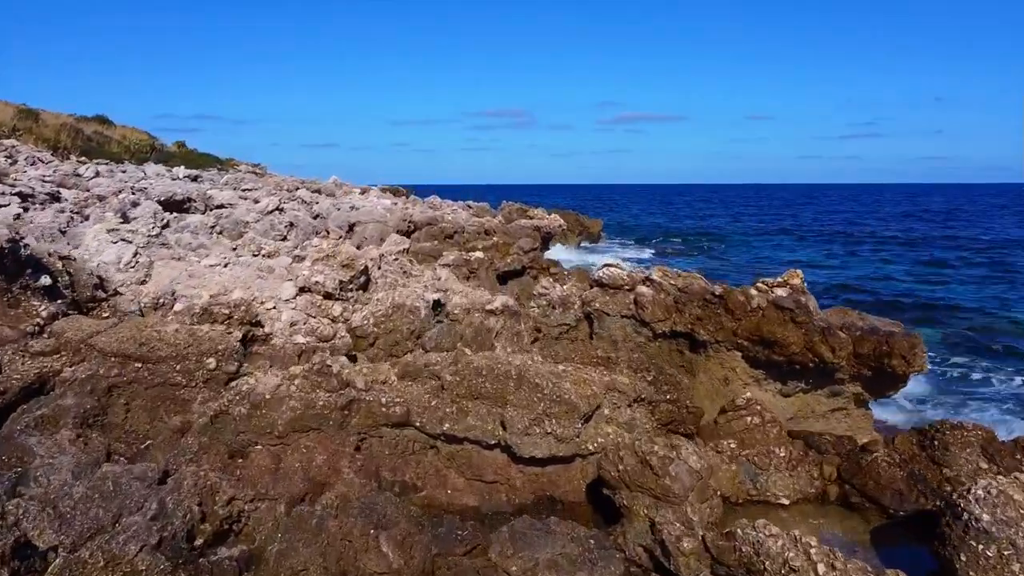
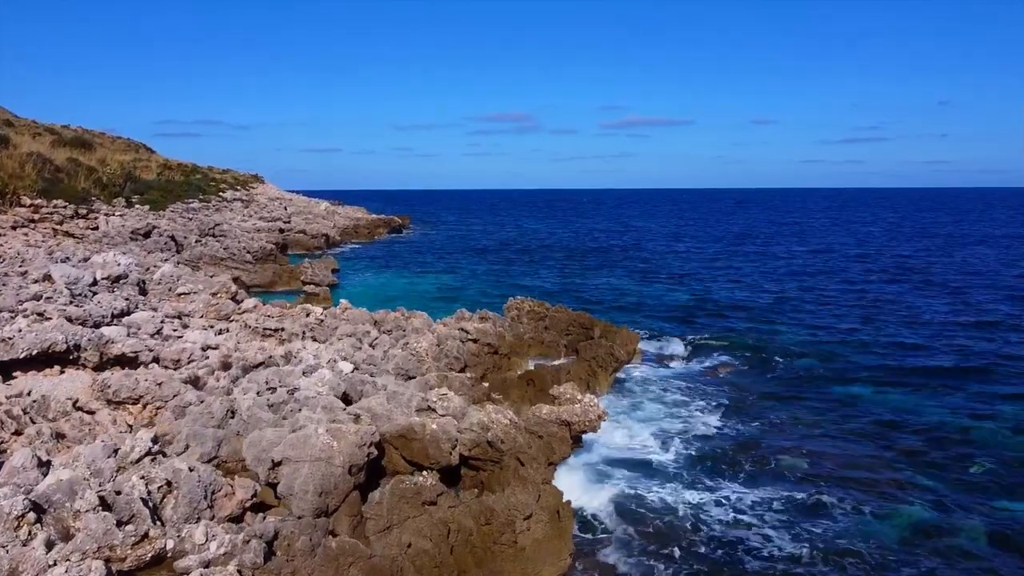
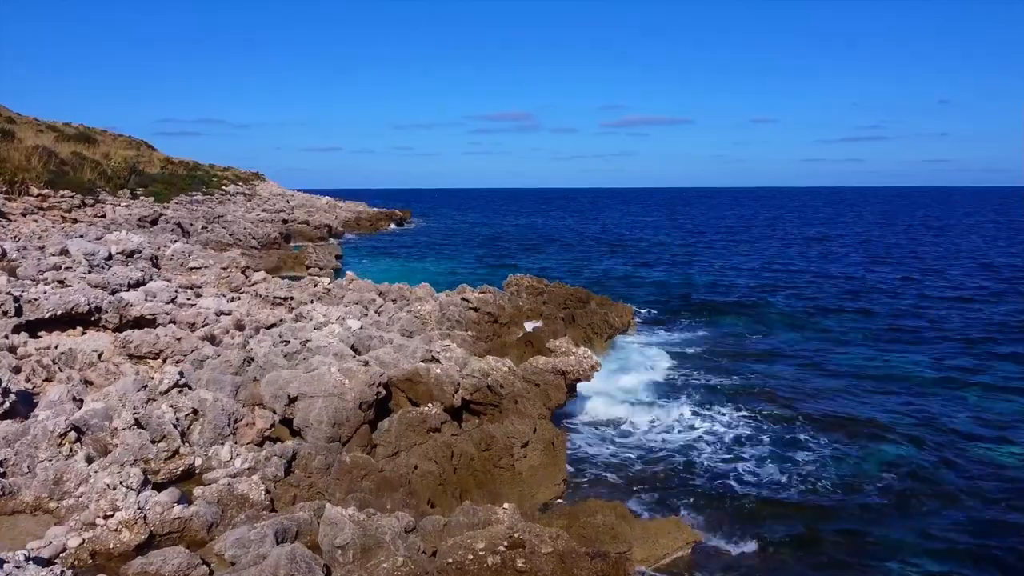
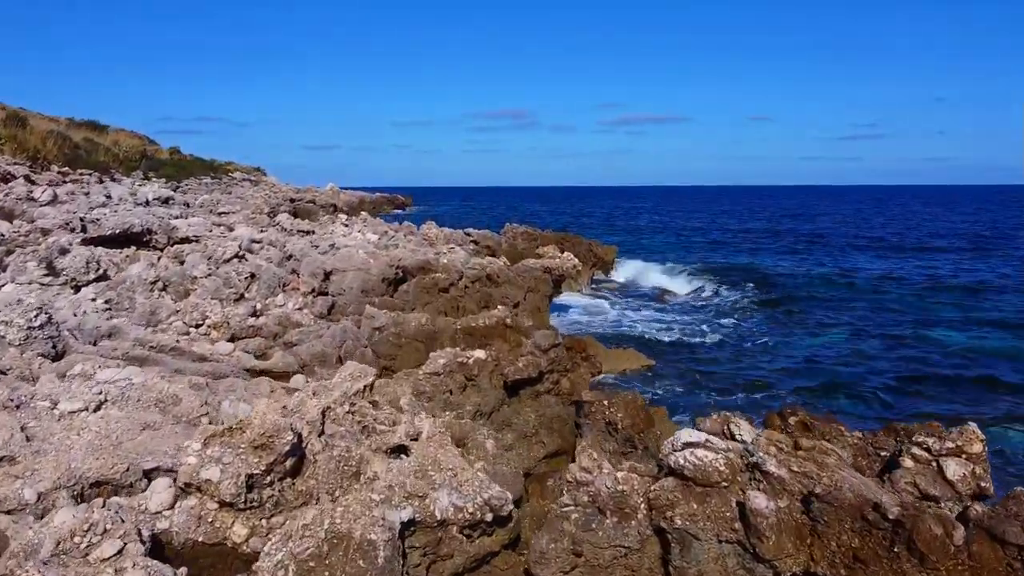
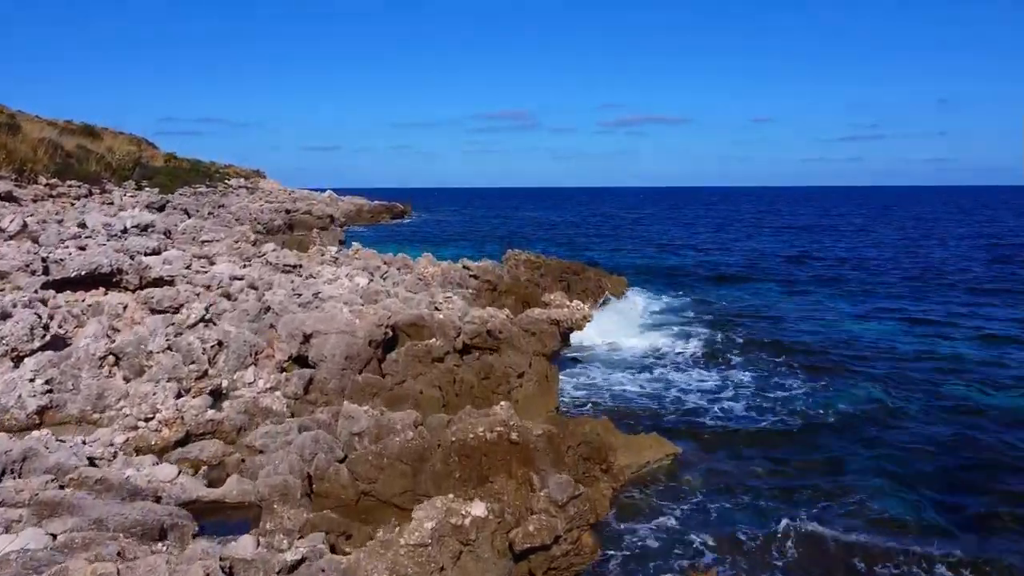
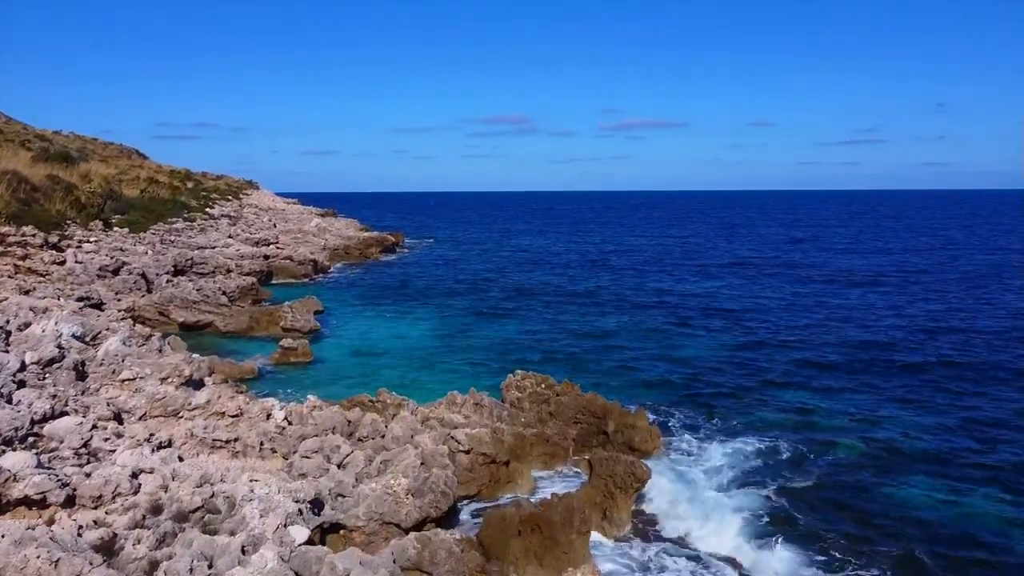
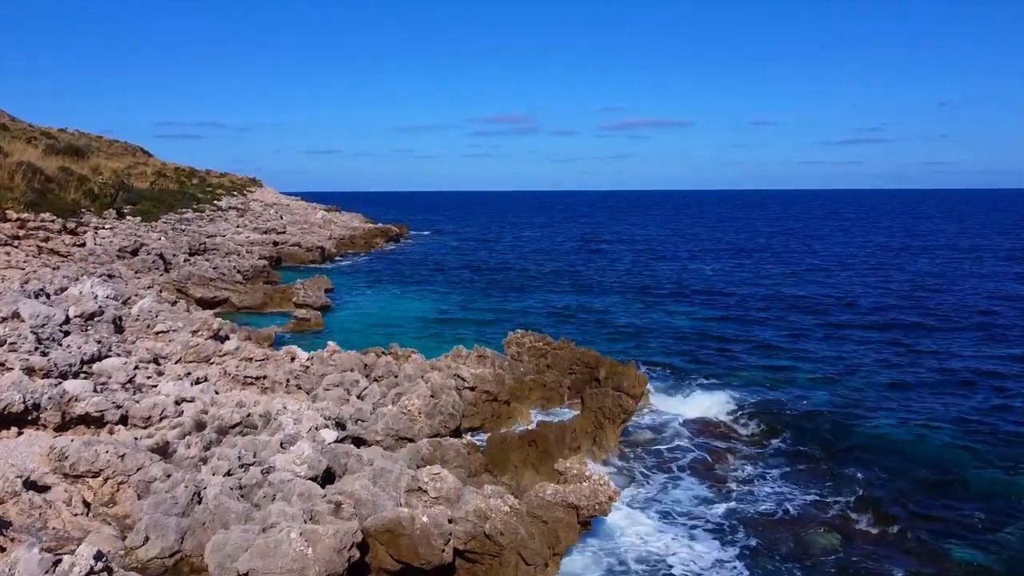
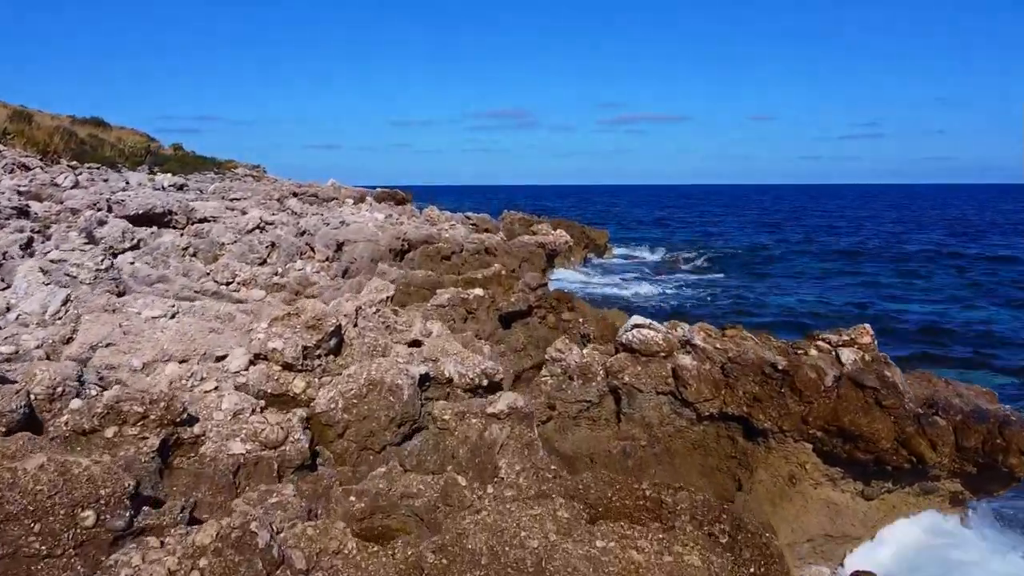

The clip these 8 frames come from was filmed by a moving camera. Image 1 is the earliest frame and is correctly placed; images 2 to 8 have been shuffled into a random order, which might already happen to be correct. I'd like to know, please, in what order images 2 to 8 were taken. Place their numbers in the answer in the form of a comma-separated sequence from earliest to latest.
8, 4, 5, 3, 2, 7, 6
